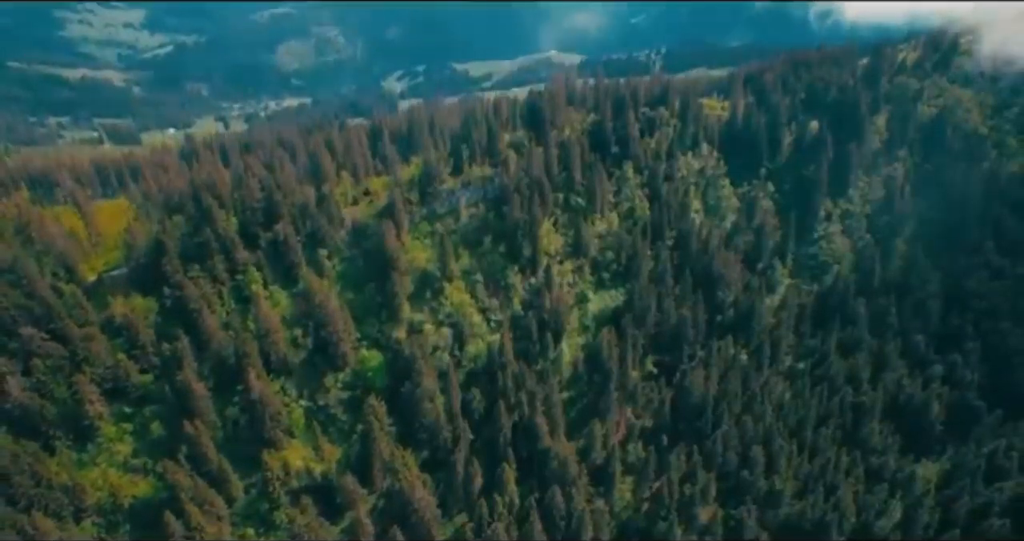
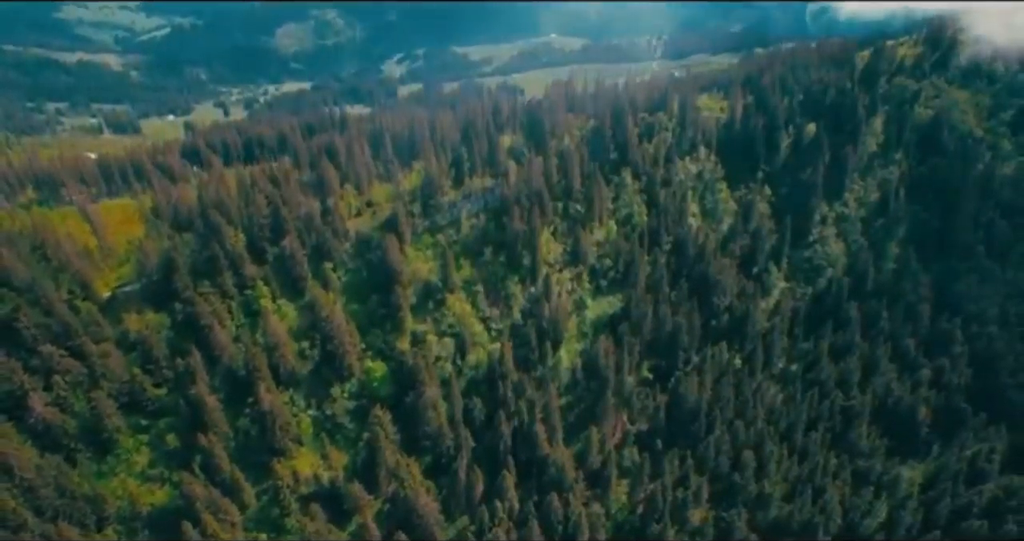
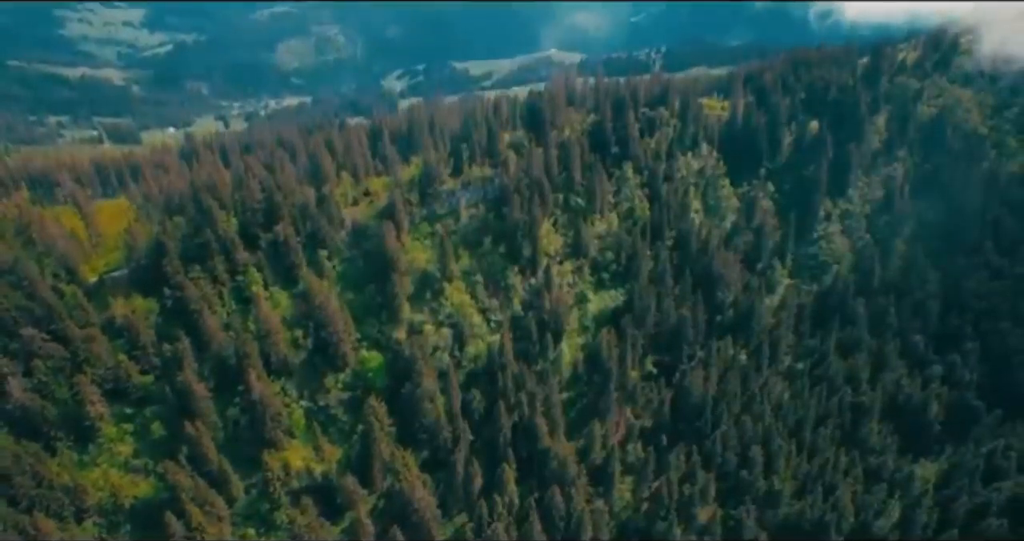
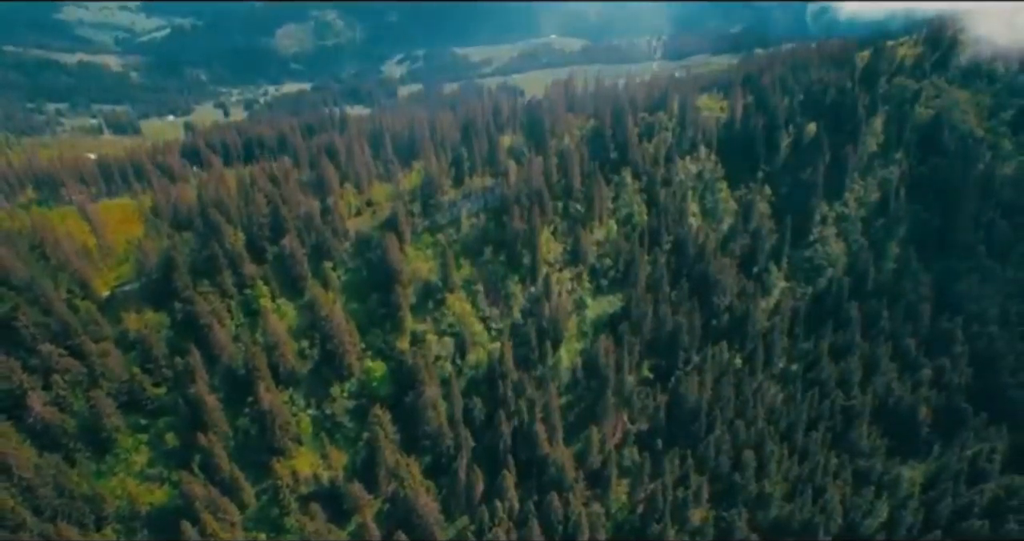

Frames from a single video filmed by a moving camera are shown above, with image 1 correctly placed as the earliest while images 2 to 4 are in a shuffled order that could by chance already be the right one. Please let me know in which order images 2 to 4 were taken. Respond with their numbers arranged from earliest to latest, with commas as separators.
3, 4, 2
